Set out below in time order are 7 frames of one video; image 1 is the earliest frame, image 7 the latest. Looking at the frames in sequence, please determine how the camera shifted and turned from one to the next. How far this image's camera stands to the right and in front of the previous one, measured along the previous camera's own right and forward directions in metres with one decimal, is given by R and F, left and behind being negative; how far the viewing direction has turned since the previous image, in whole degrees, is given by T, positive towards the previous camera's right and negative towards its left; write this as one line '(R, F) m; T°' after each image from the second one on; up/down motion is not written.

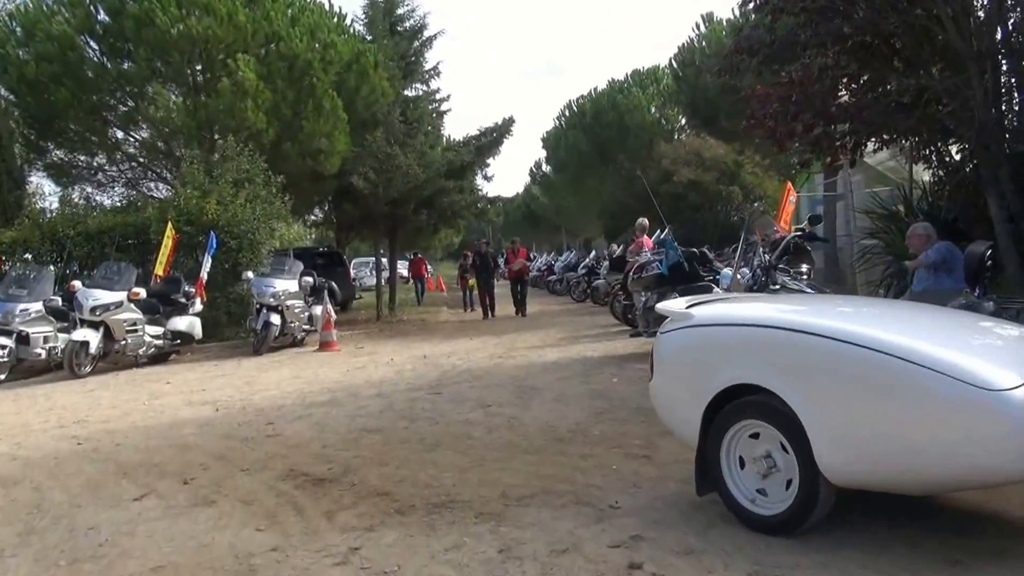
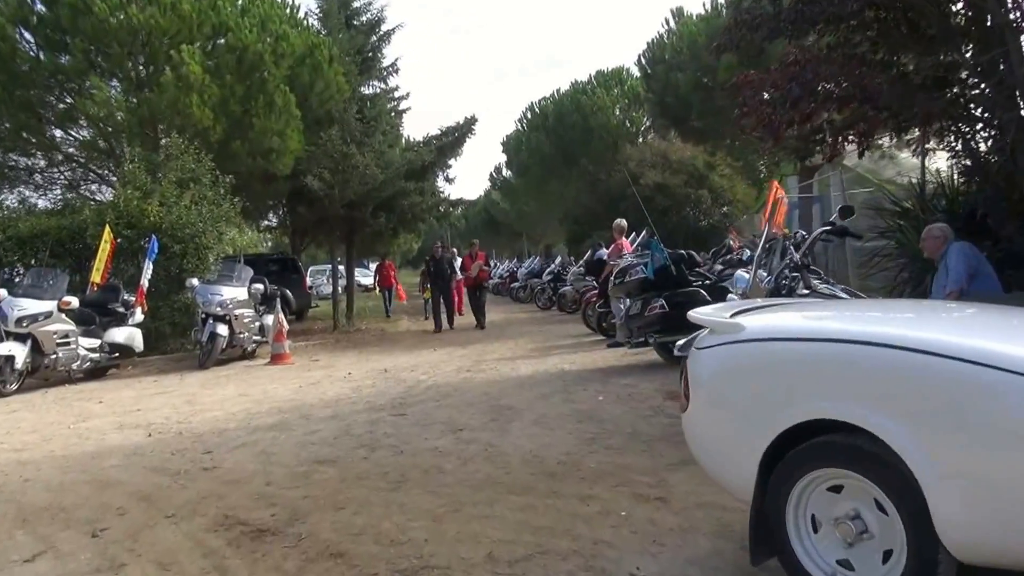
(-0.1, +1.1) m; +2°
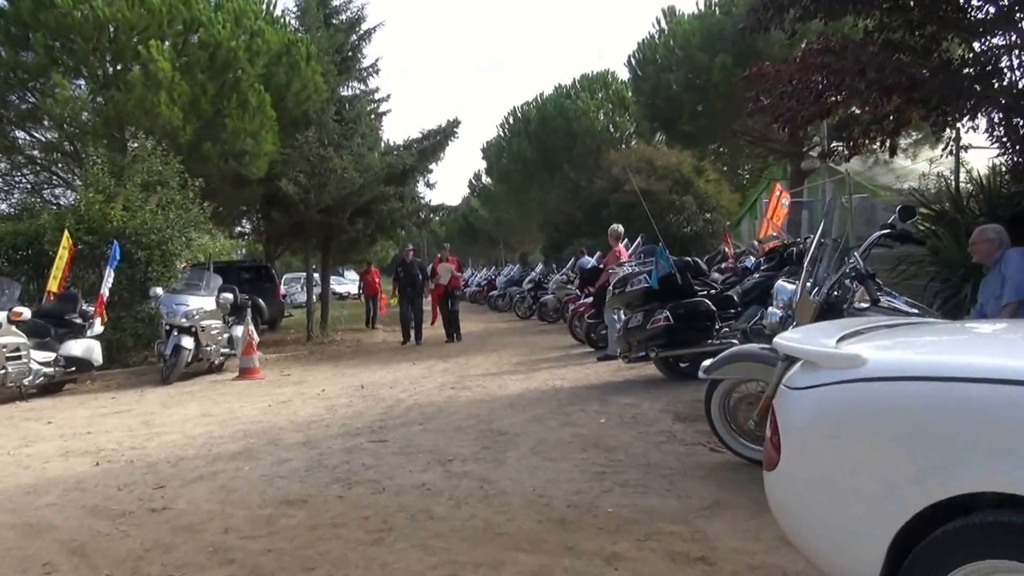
(-0.1, +0.9) m; +1°
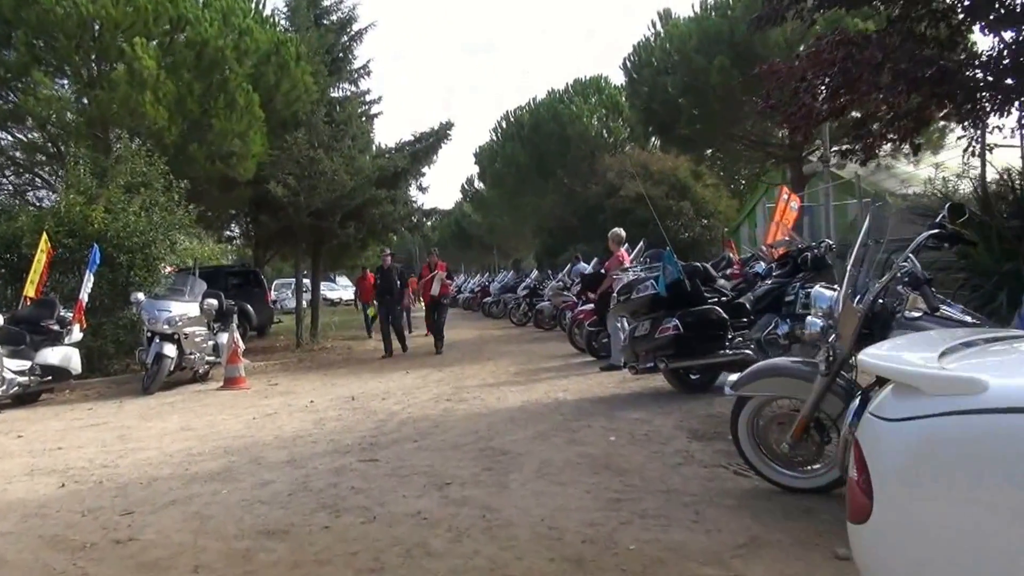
(-0.1, +0.6) m; 0°
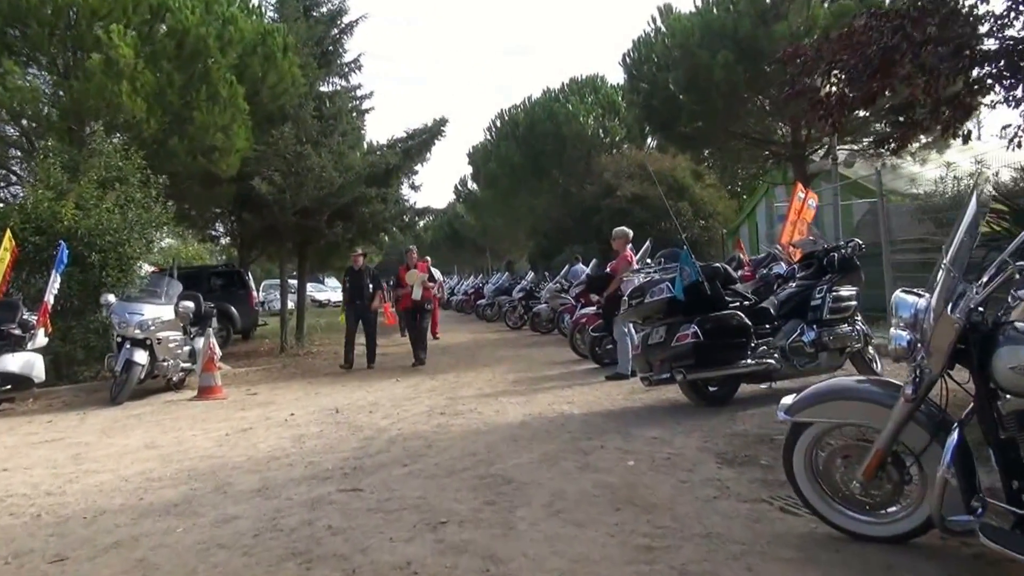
(-0.1, +0.9) m; 0°
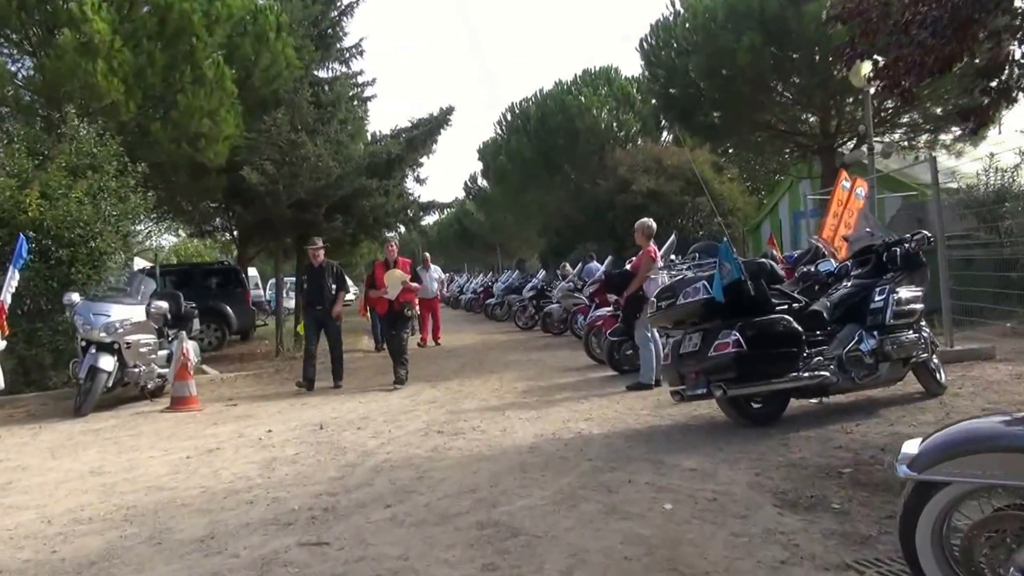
(0.0, +1.3) m; -1°
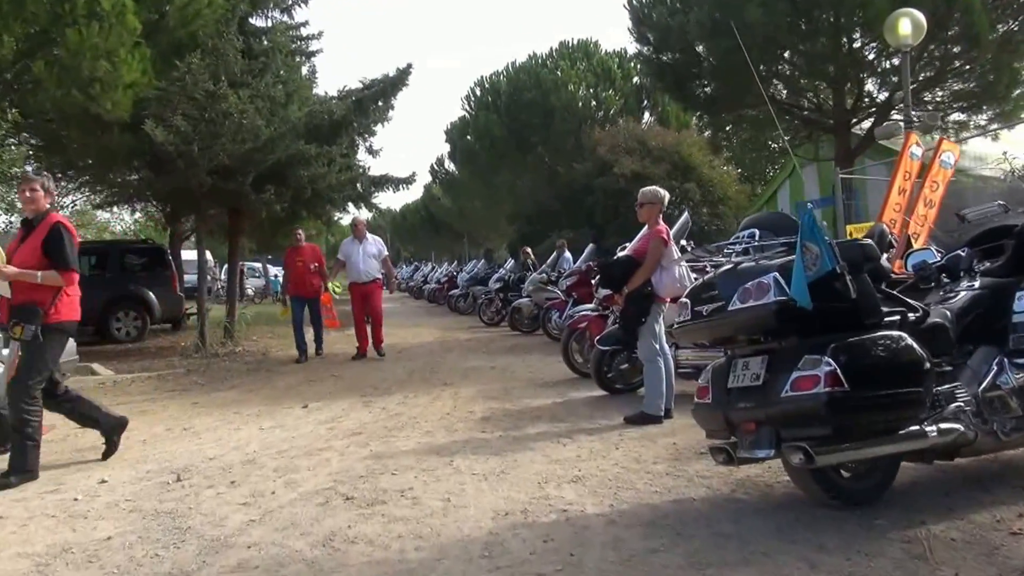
(+0.1, +2.8) m; +2°
